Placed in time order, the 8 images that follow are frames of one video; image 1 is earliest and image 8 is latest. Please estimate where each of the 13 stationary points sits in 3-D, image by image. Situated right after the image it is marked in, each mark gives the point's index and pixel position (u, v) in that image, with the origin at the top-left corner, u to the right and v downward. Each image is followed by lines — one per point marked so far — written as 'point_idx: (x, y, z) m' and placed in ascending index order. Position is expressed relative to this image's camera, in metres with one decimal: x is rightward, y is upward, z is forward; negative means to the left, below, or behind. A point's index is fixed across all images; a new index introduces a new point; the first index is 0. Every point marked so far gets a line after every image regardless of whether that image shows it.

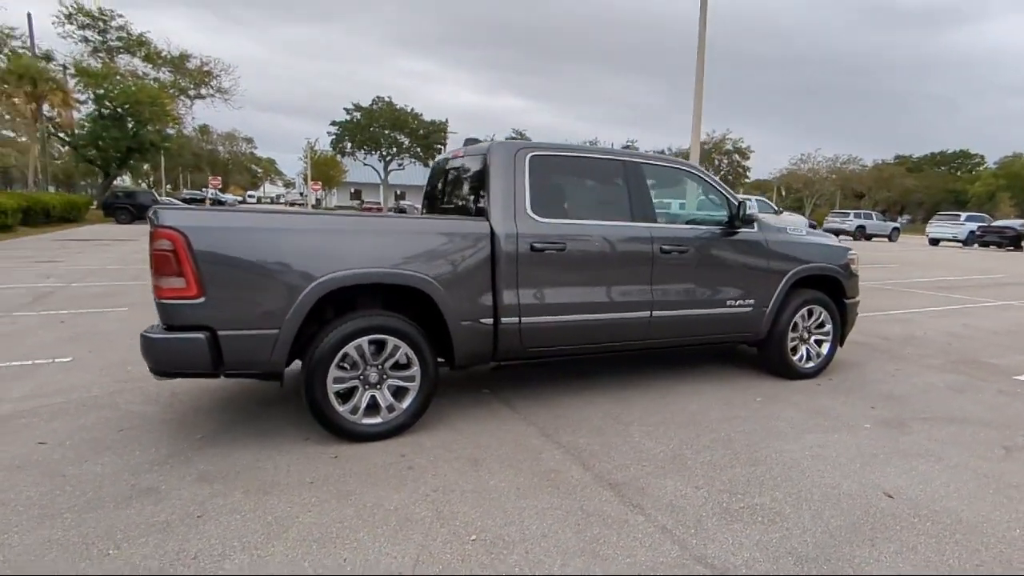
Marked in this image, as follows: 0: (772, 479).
0: (+1.6, -1.2, +3.8) m
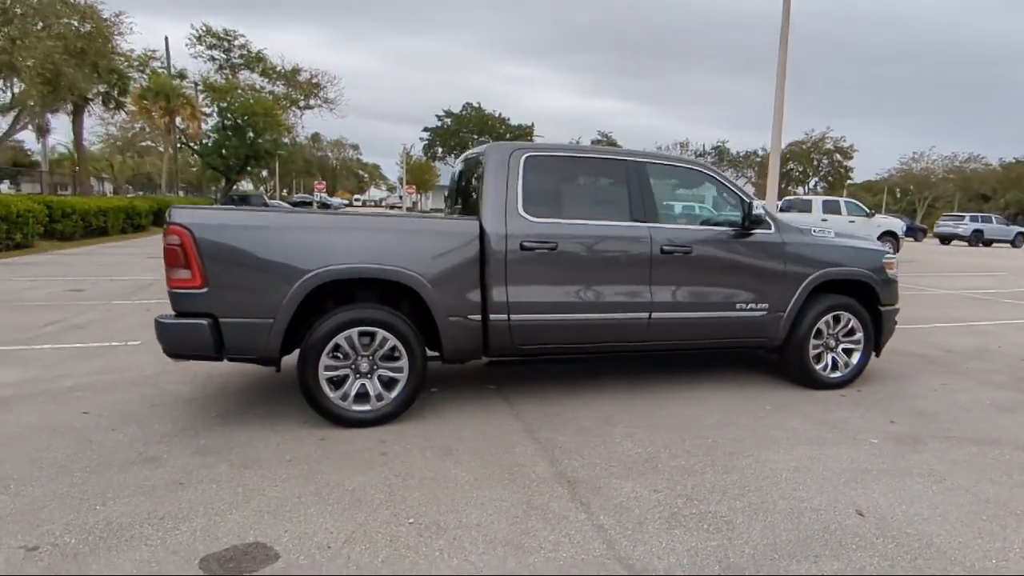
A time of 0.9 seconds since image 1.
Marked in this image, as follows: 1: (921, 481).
0: (+1.3, -1.2, +3.7) m
1: (+2.5, -1.2, +3.8) m
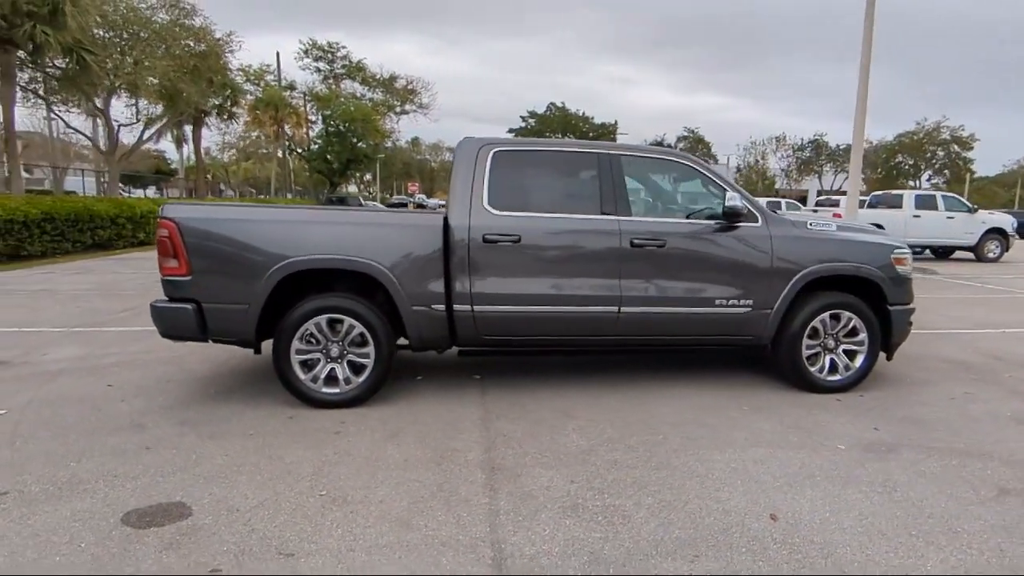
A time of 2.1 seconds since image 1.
0: (+0.8, -1.1, +3.6) m
1: (+2.0, -1.2, +3.5) m
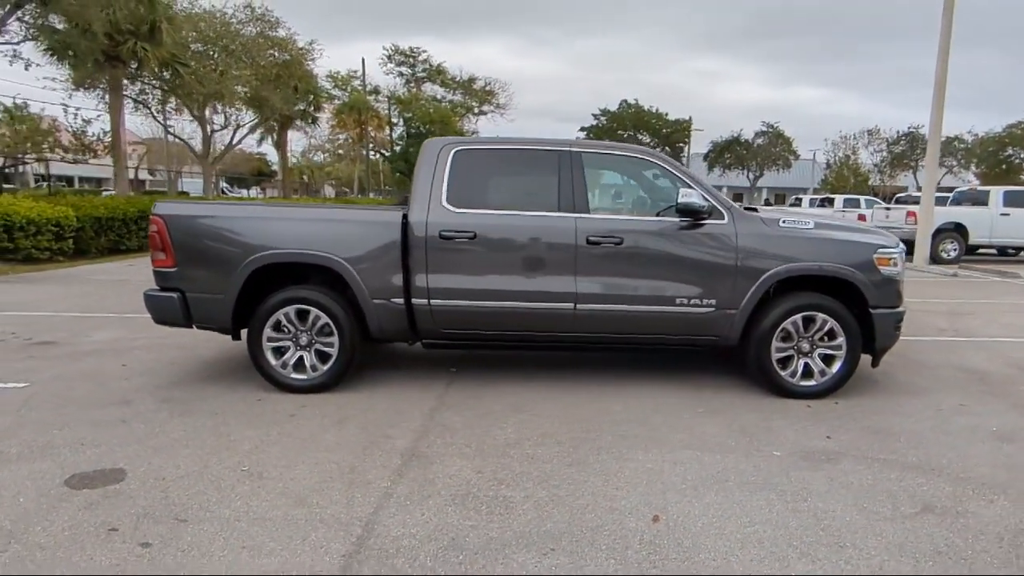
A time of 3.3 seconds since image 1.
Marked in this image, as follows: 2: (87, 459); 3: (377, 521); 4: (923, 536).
0: (+0.3, -1.1, +3.6) m
1: (+1.4, -1.1, +3.3) m
2: (-2.7, -1.1, +3.9) m
3: (-0.7, -1.2, +3.2) m
4: (+2.0, -1.2, +3.0) m
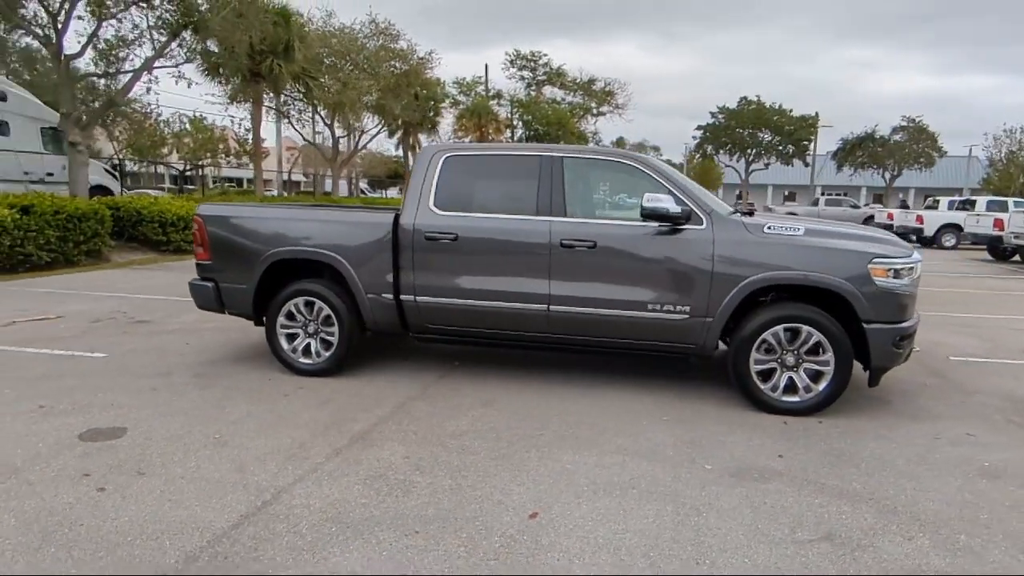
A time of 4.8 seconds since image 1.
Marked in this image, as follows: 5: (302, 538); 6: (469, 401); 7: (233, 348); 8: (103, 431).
0: (-0.2, -1.1, +3.8) m
1: (+0.8, -1.2, +3.3) m
2: (-3.1, -1.0, +4.7) m
3: (-1.3, -1.2, +3.5) m
4: (+1.3, -1.3, +2.8) m
5: (-1.0, -1.2, +3.0) m
6: (-0.4, -0.9, +5.1) m
7: (-3.1, -0.7, +6.7) m
8: (-3.0, -1.0, +4.4) m
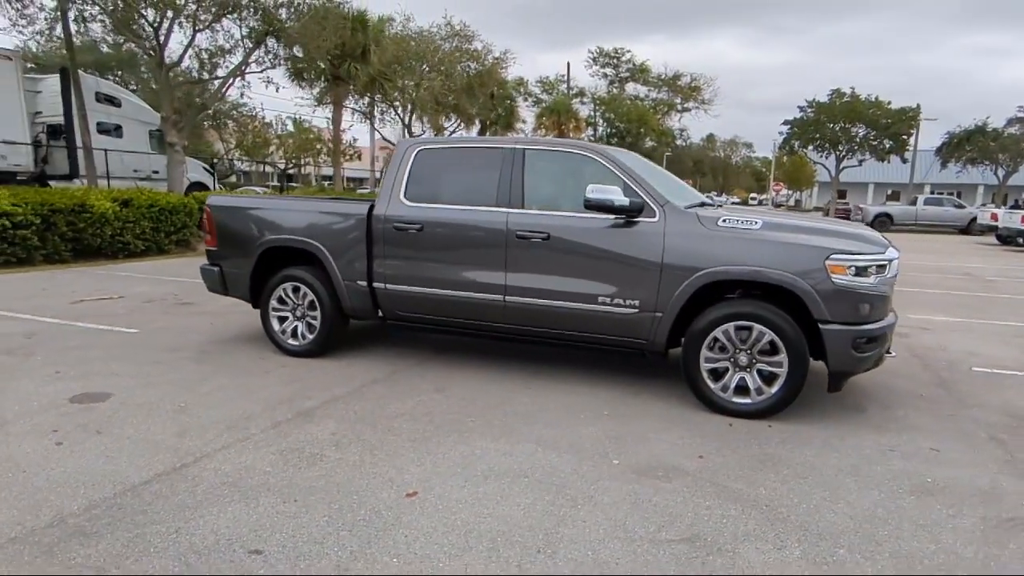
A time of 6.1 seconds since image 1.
0: (-0.8, -1.0, +3.9) m
1: (+0.2, -1.1, +3.3) m
2: (-3.5, -0.8, +5.2) m
3: (-1.9, -1.0, +3.8) m
4: (+0.6, -1.2, +2.7) m
5: (-1.7, -1.1, +3.3) m
6: (-0.7, -0.8, +5.2) m
7: (-3.1, -0.5, +7.3) m
8: (-3.4, -0.9, +5.0) m
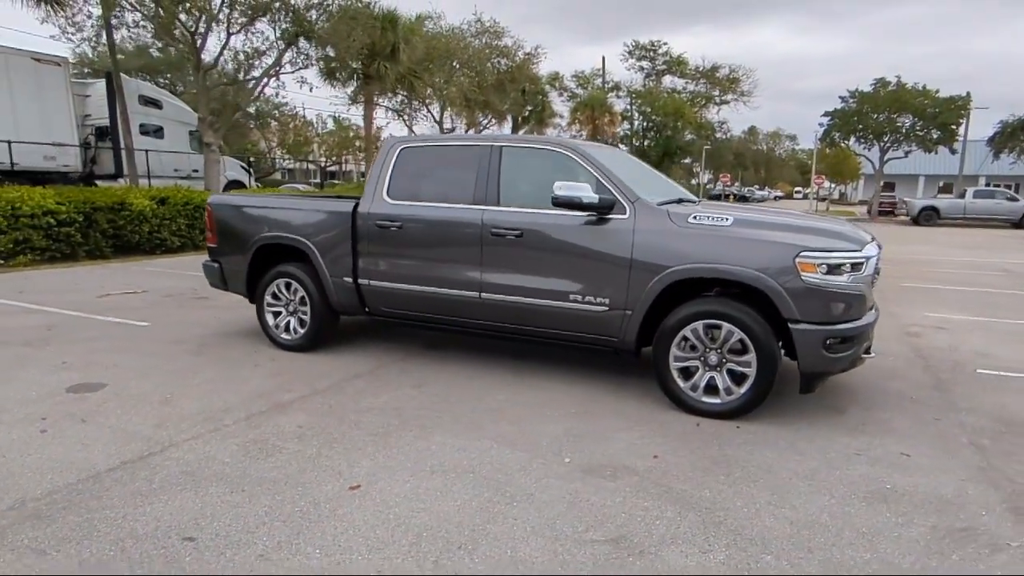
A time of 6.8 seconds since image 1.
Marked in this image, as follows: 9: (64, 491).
0: (-1.1, -1.0, +4.0) m
1: (-0.2, -1.1, +3.3) m
2: (-3.7, -0.8, +5.5) m
3: (-2.2, -1.0, +4.0) m
4: (+0.2, -1.2, +2.7) m
5: (-2.0, -1.1, +3.4) m
6: (-0.9, -0.8, +5.2) m
7: (-3.2, -0.5, +7.5) m
8: (-3.6, -0.8, +5.2) m
9: (-2.5, -1.1, +3.4) m
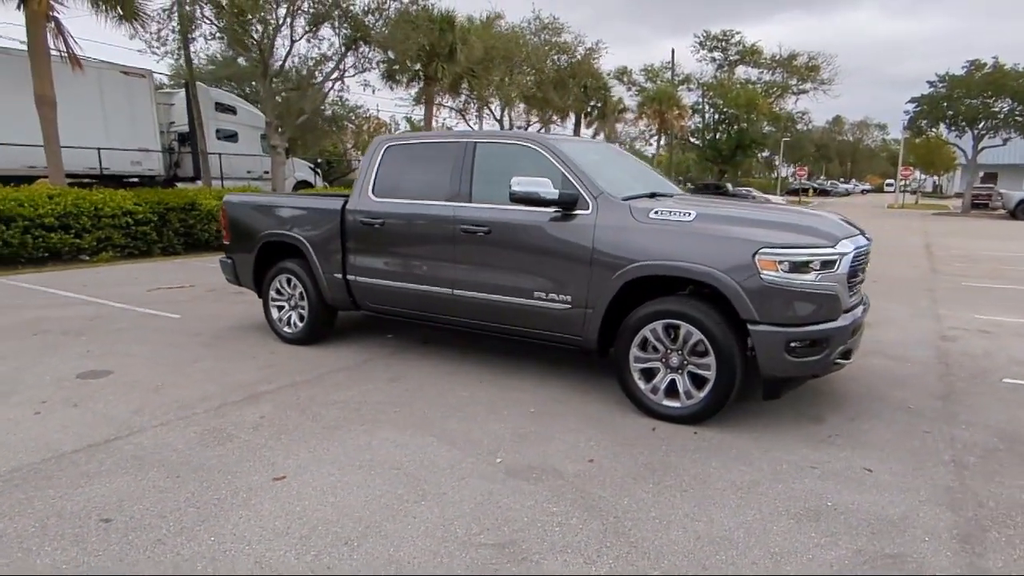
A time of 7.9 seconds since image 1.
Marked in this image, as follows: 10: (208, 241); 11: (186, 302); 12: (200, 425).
0: (-1.5, -1.0, +4.1) m
1: (-0.6, -1.1, +3.3) m
2: (-3.8, -0.7, +5.9) m
3: (-2.5, -1.0, +4.2) m
4: (-0.3, -1.2, +2.6) m
5: (-2.5, -1.1, +3.6) m
6: (-1.1, -0.8, +5.3) m
7: (-3.1, -0.4, +7.8) m
8: (-3.8, -0.8, +5.6) m
9: (-2.9, -1.1, +3.6) m
10: (-8.3, +1.3, +16.5) m
11: (-5.0, -0.2, +9.4) m
12: (-2.1, -1.0, +4.3) m
